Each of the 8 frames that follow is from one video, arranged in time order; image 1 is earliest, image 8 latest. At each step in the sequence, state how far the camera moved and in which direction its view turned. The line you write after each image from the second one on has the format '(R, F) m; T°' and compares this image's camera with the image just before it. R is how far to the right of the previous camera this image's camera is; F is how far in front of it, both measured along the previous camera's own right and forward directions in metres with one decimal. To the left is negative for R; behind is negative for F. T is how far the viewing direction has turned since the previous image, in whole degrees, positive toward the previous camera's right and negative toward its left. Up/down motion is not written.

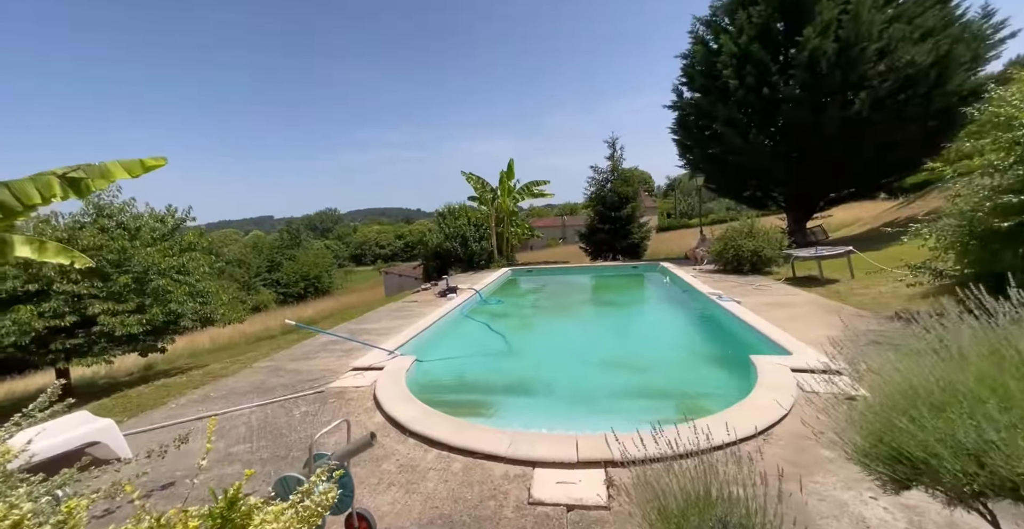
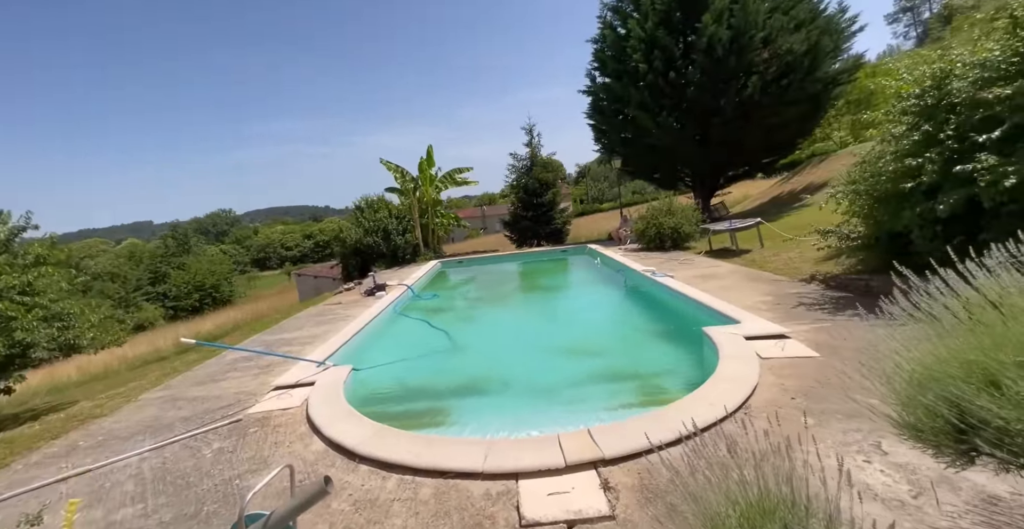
(-0.3, +0.5) m; +11°
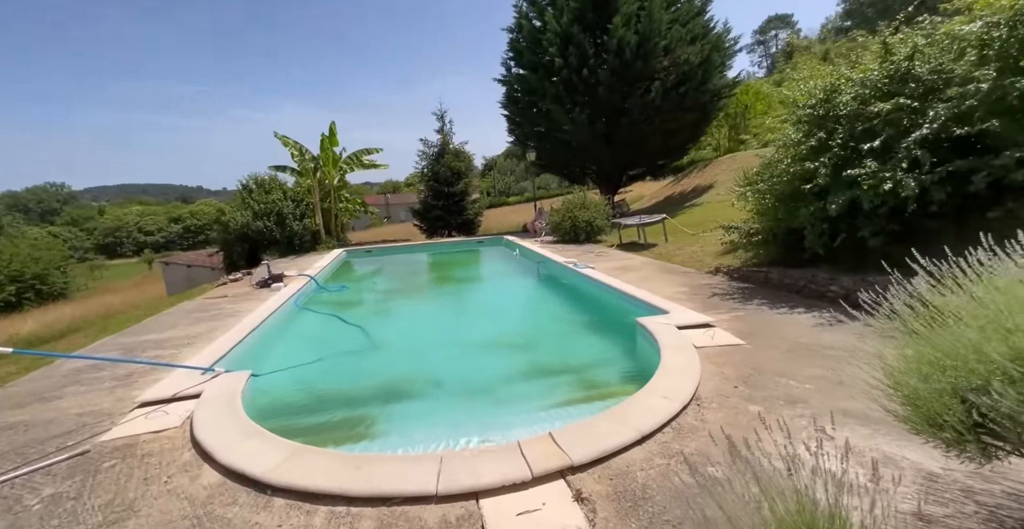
(-0.4, +0.5) m; +13°
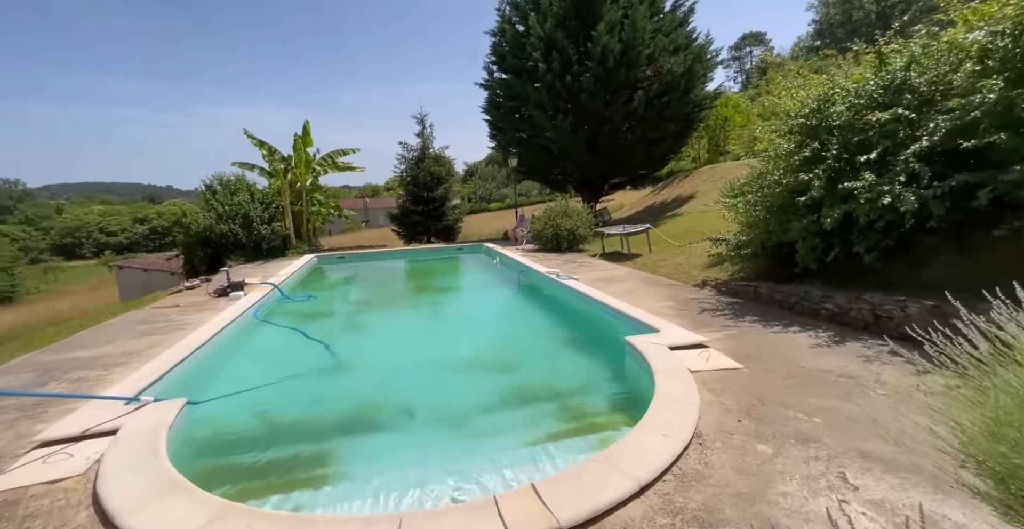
(0.0, +0.5) m; +3°
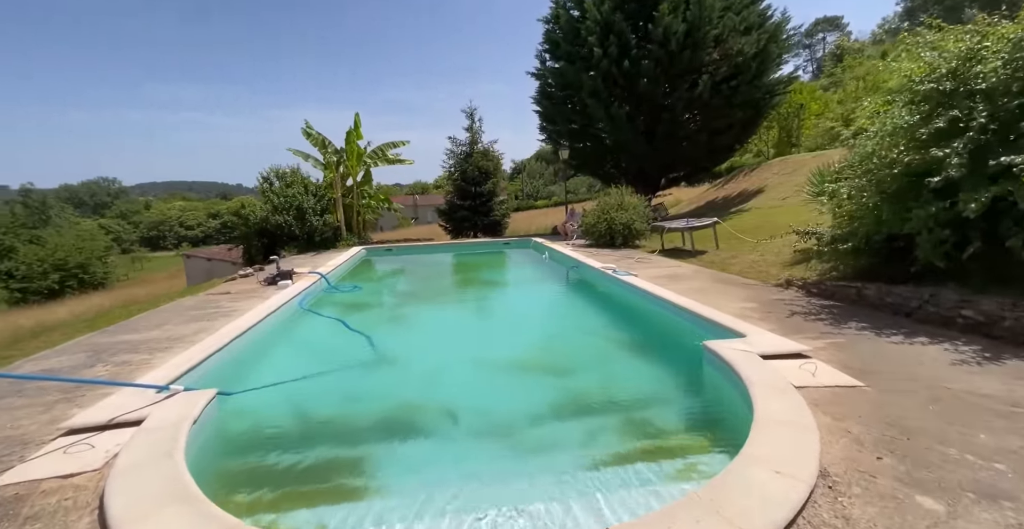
(-0.1, +0.6) m; -6°
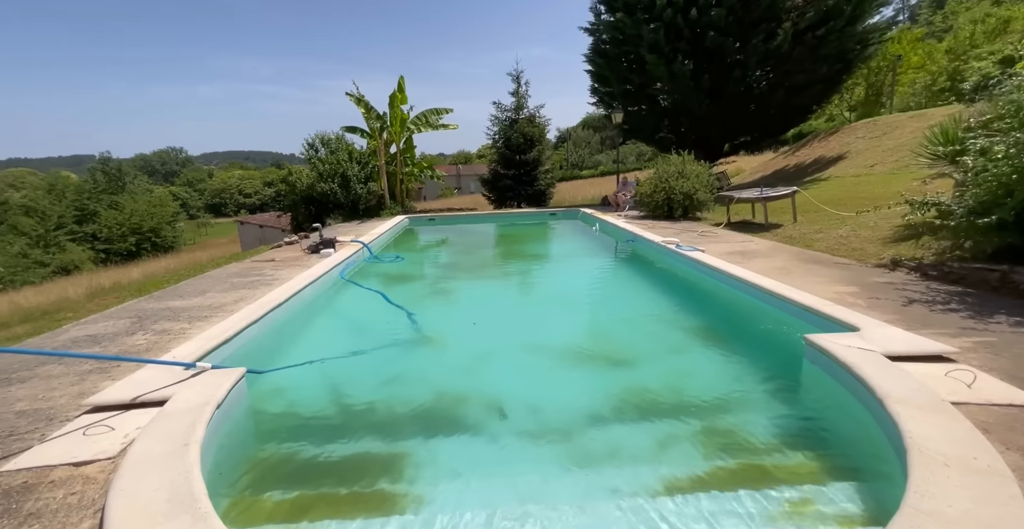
(-0.2, +0.6) m; -6°
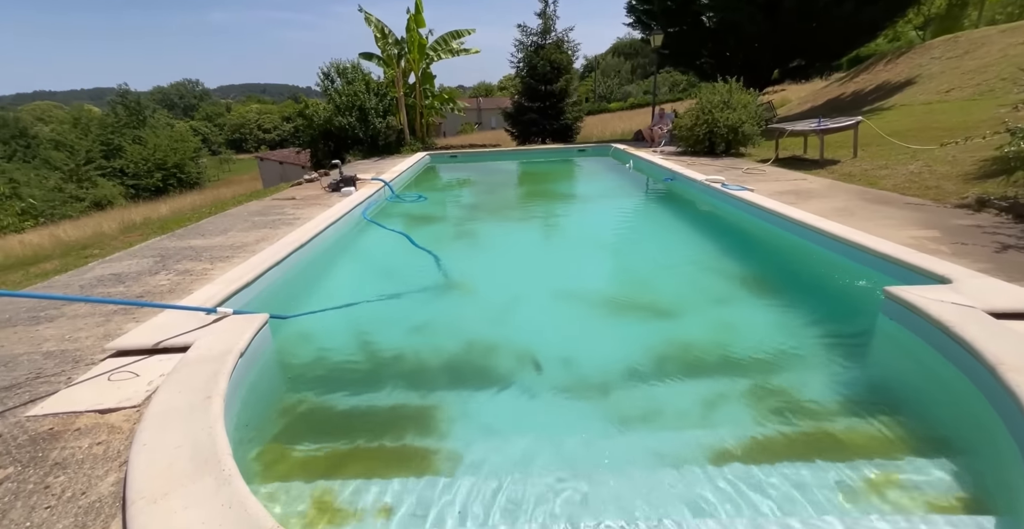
(-0.1, +0.4) m; -3°
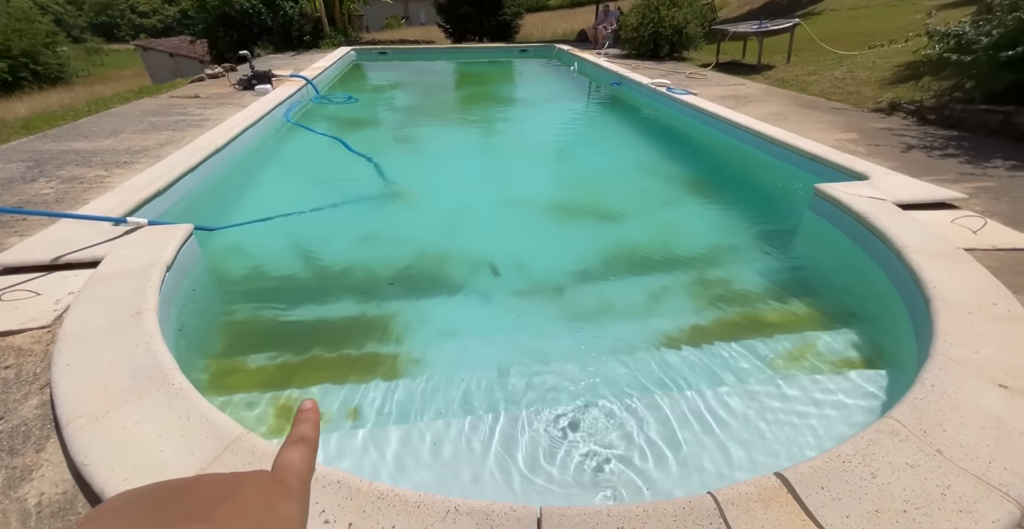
(-0.1, +0.1) m; +8°
